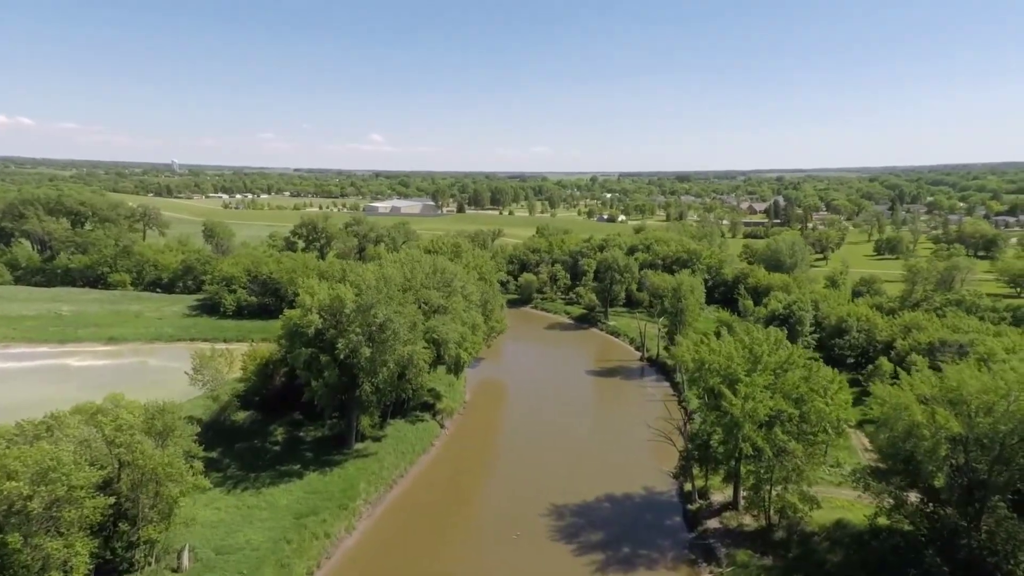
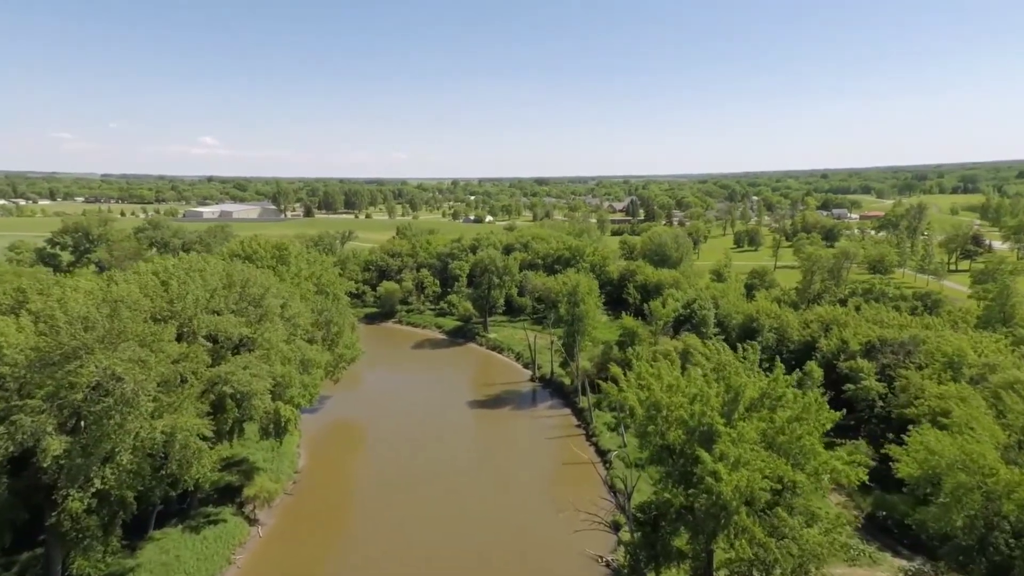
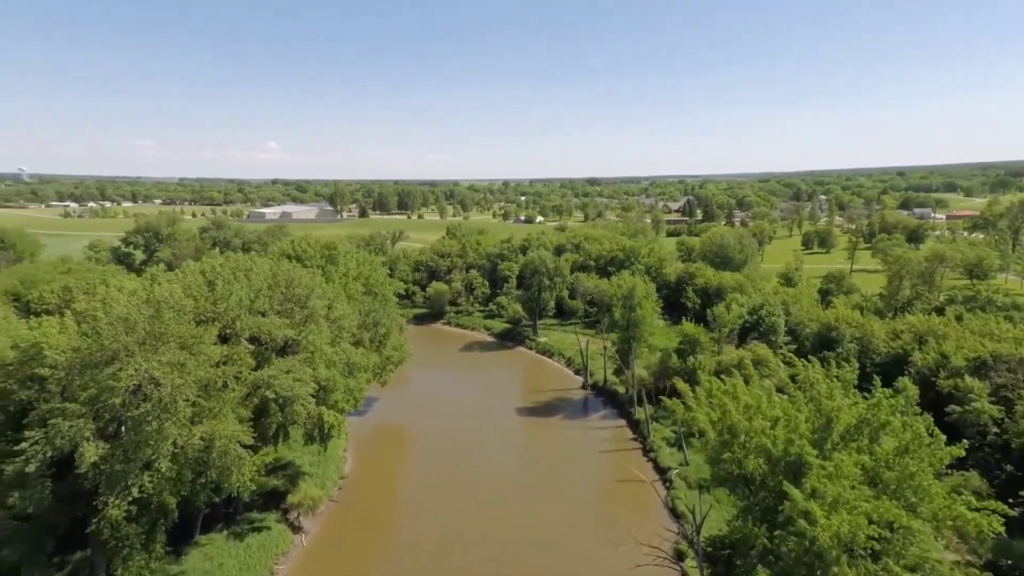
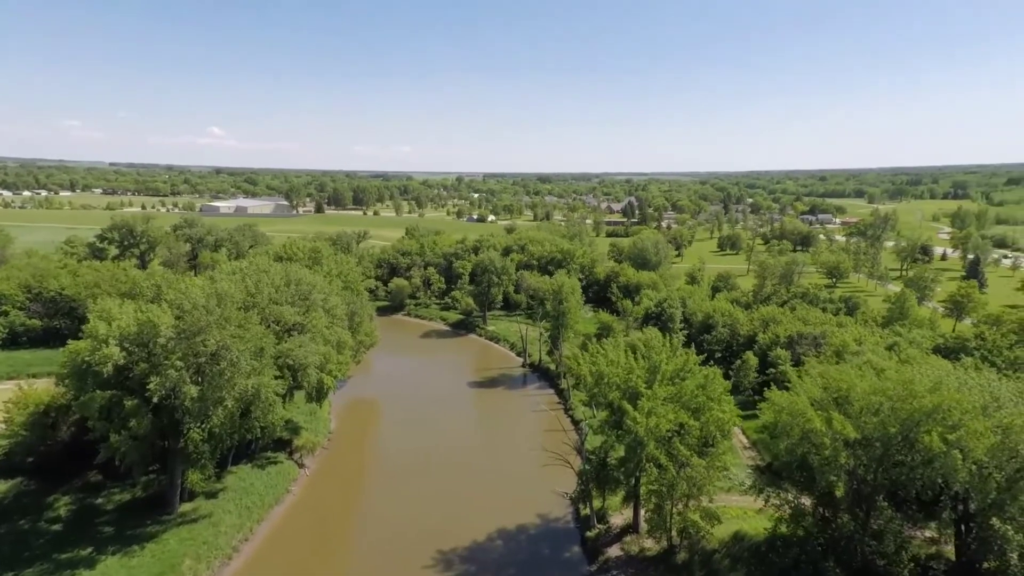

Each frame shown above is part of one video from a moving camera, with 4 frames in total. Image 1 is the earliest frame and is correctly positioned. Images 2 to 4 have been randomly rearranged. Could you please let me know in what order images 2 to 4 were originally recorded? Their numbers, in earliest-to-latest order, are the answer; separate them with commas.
4, 2, 3
